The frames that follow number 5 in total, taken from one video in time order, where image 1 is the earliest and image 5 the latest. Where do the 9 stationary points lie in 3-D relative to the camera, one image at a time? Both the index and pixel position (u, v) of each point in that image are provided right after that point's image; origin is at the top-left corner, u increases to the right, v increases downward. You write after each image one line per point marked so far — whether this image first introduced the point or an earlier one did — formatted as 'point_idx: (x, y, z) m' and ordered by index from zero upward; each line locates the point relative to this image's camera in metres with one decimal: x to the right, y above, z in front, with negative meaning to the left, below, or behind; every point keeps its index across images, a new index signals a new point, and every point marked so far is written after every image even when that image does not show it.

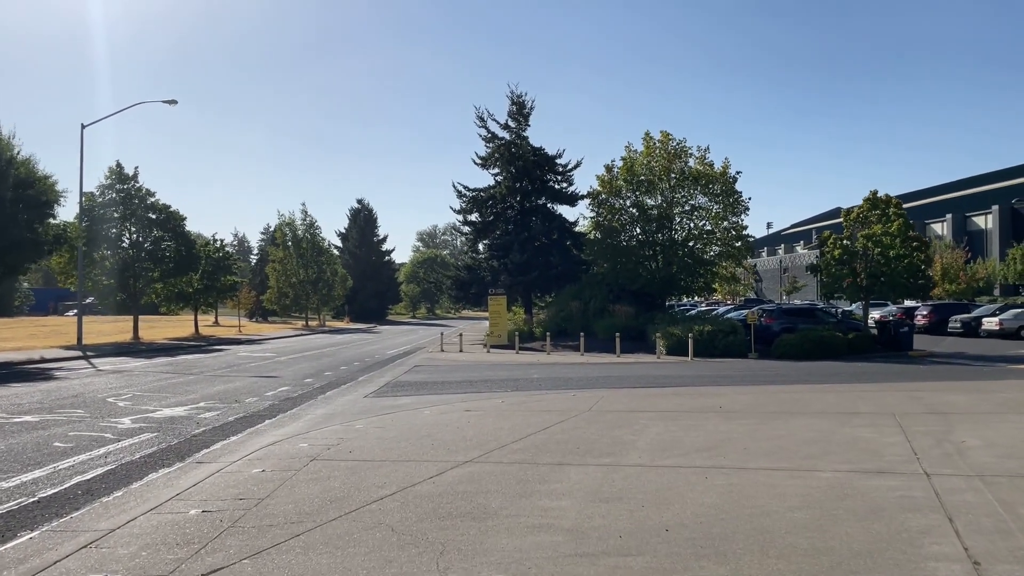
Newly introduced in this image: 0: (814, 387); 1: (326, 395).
0: (+5.3, -1.8, +14.3) m
1: (-3.7, -2.1, +16.1) m
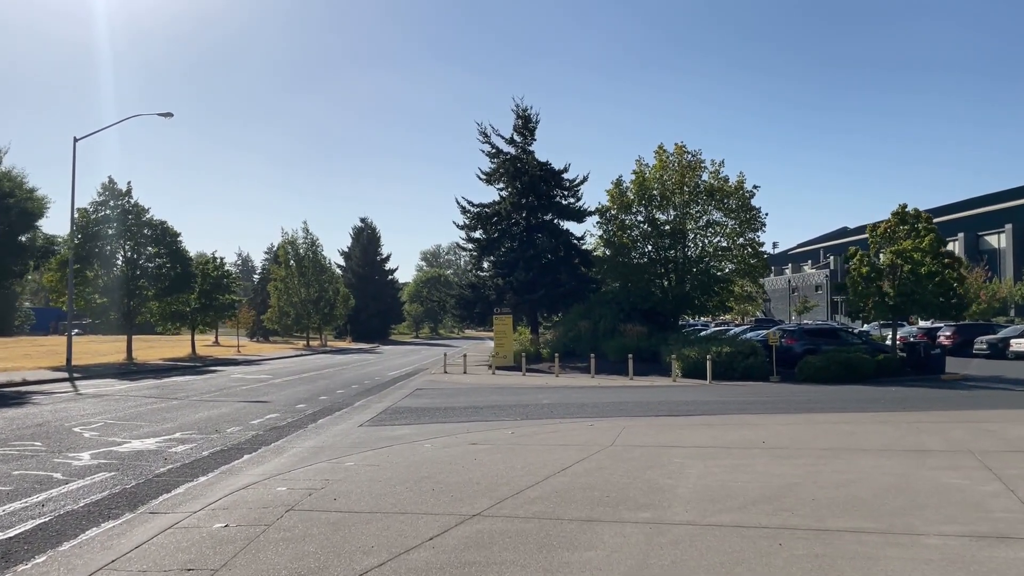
0: (+5.5, -2.1, +12.8) m
1: (-3.5, -2.4, +14.6) m
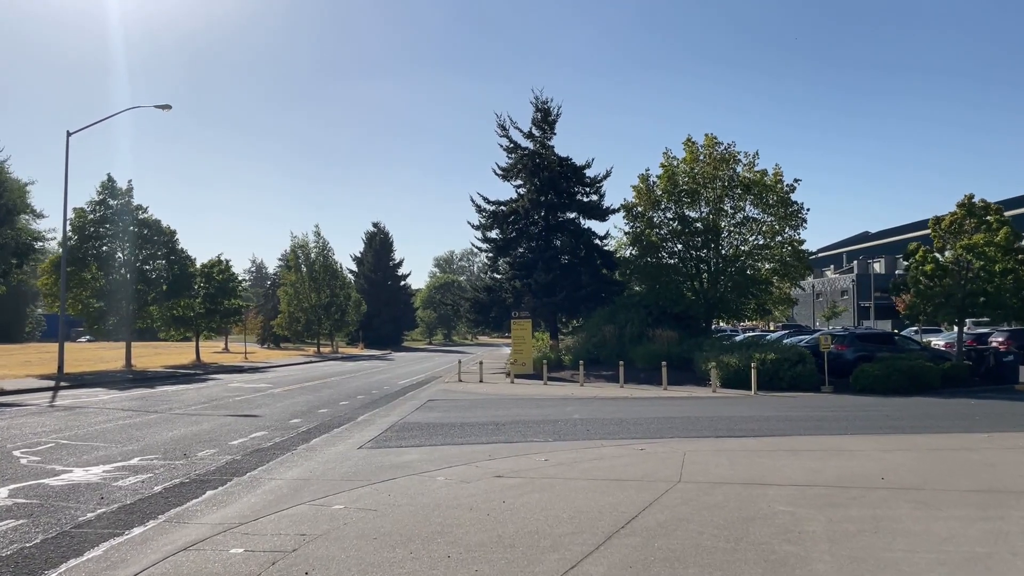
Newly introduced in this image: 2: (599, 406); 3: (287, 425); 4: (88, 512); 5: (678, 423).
0: (+5.9, -2.0, +10.3) m
1: (-3.0, -2.4, +12.3) m
2: (+2.0, -2.7, +18.5) m
3: (-4.2, -2.6, +15.1) m
4: (-3.9, -2.1, +7.5) m
5: (+2.8, -2.3, +14.0) m
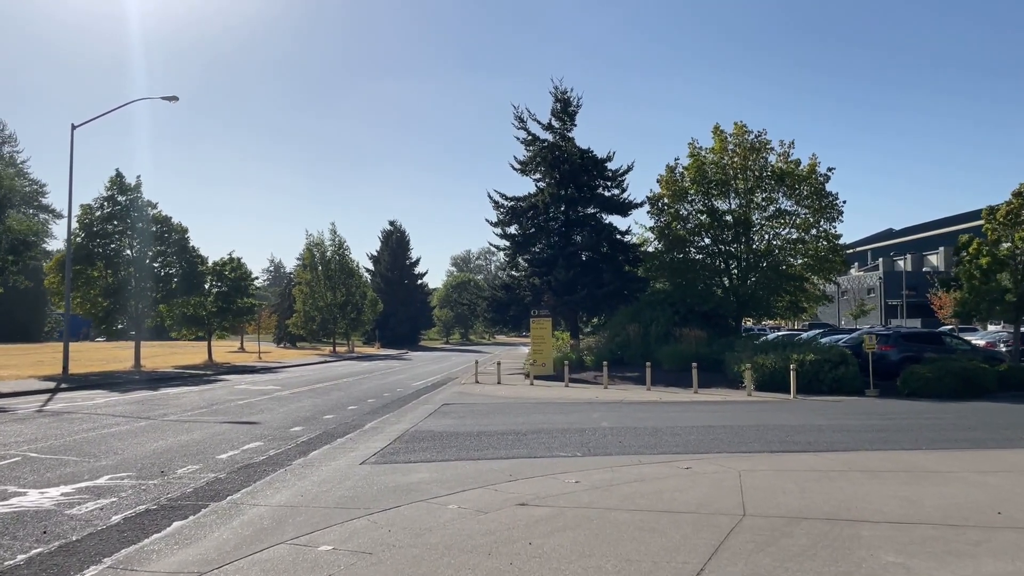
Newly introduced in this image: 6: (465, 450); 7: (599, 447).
0: (+6.2, -1.9, +8.7) m
1: (-2.7, -2.3, +10.9) m
2: (+2.4, -2.6, +17.0) m
3: (-3.8, -2.5, +13.7) m
4: (-3.7, -2.0, +6.2) m
5: (+3.2, -2.2, +12.5) m
6: (-0.7, -2.3, +11.4) m
7: (+1.2, -2.2, +11.2) m
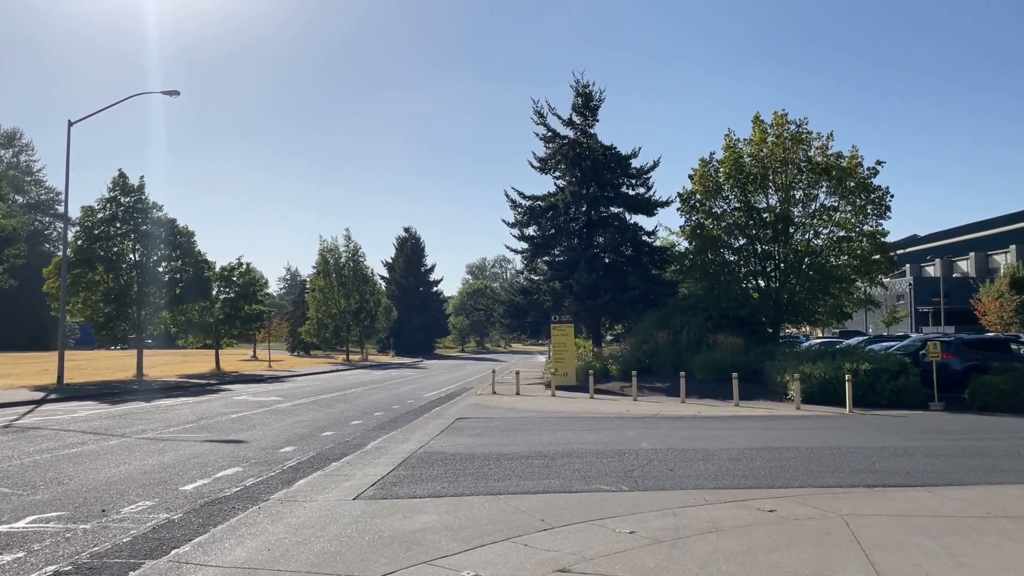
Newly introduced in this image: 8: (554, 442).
0: (+6.5, -1.8, +6.6) m
1: (-2.4, -2.2, +8.9) m
2: (+2.9, -2.6, +14.9) m
3: (-3.4, -2.4, +11.8) m
4: (-3.5, -1.9, +4.2) m
5: (+3.5, -2.2, +10.4) m
6: (-0.3, -2.2, +9.3) m
7: (+1.5, -2.1, +9.2) m
8: (+0.7, -2.5, +13.0) m
